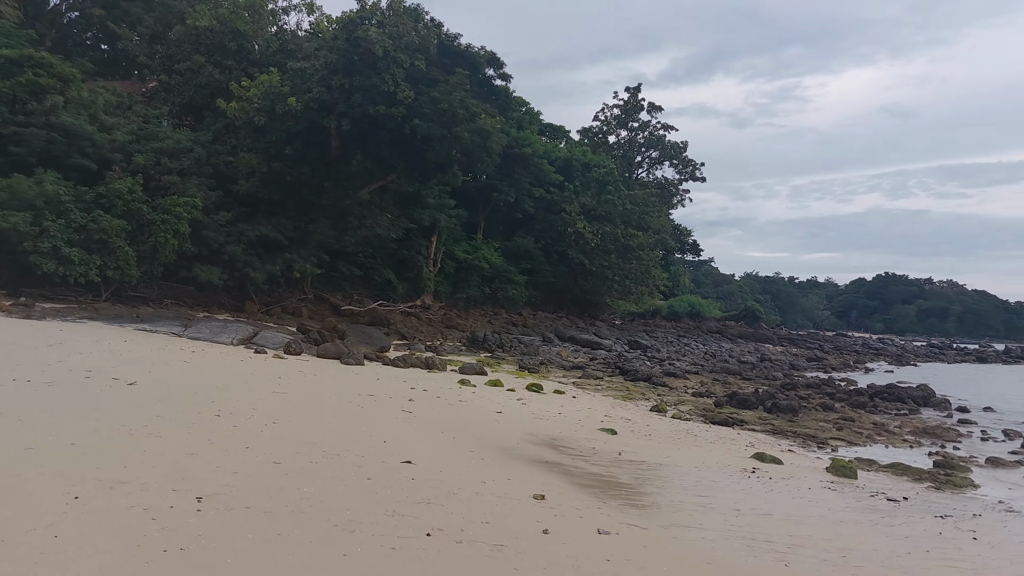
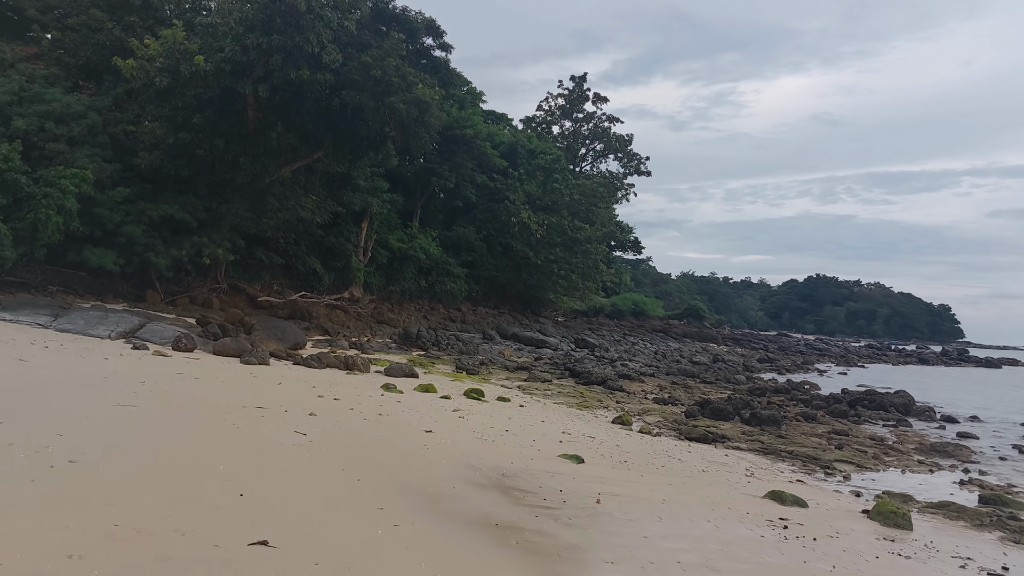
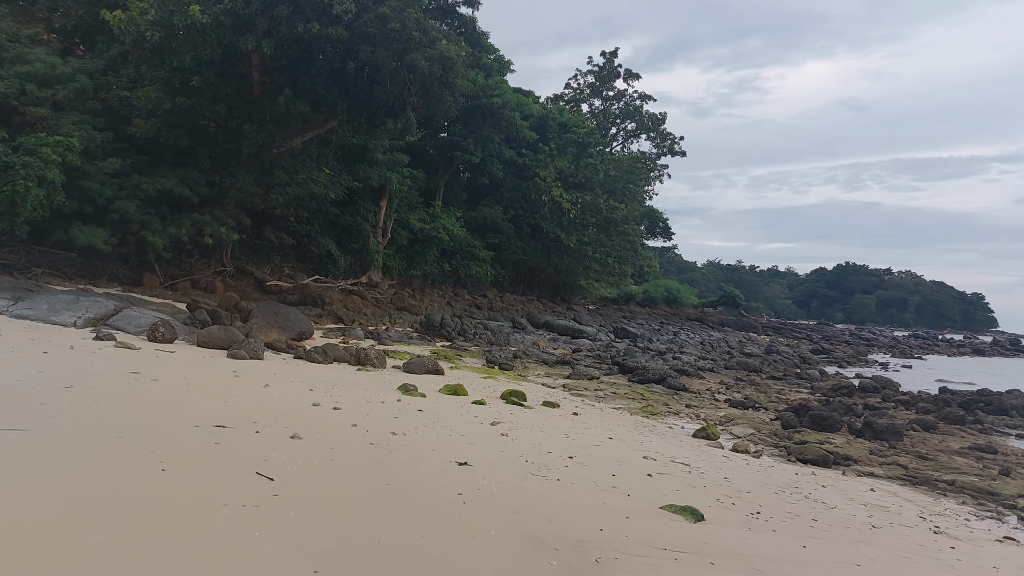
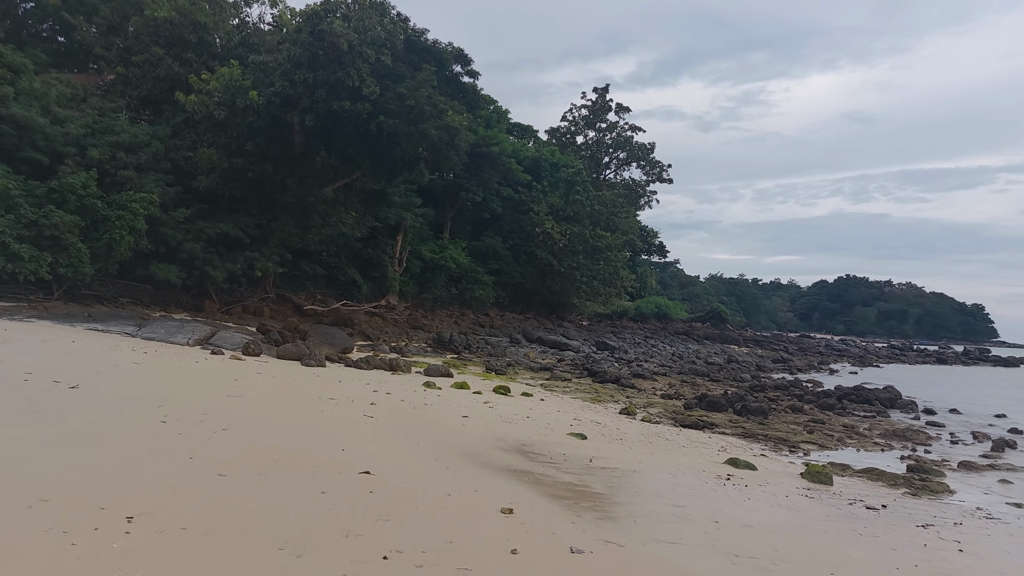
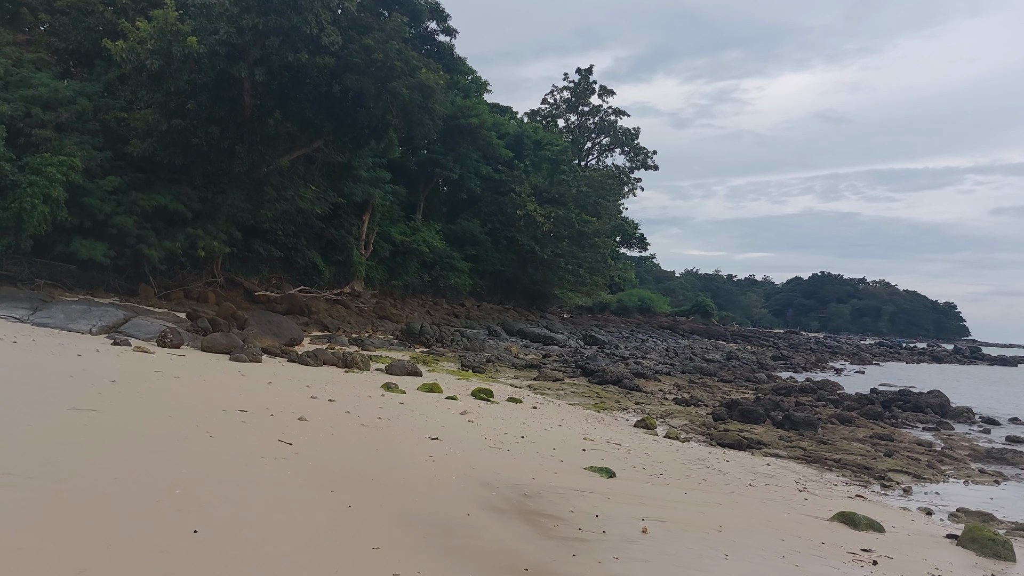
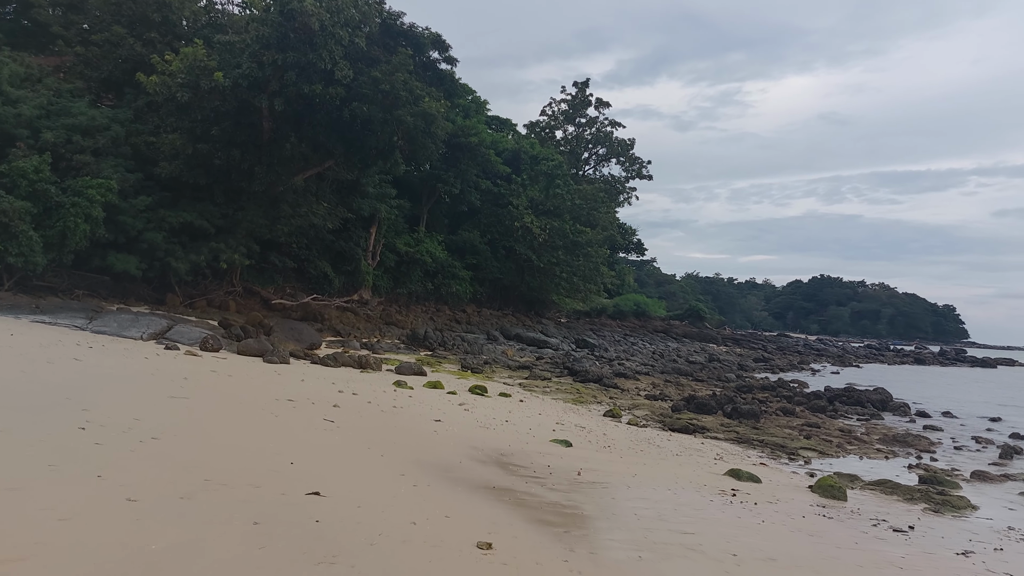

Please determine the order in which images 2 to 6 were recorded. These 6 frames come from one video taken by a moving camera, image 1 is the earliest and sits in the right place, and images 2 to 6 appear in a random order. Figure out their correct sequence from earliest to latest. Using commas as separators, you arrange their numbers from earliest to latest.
4, 6, 2, 5, 3
